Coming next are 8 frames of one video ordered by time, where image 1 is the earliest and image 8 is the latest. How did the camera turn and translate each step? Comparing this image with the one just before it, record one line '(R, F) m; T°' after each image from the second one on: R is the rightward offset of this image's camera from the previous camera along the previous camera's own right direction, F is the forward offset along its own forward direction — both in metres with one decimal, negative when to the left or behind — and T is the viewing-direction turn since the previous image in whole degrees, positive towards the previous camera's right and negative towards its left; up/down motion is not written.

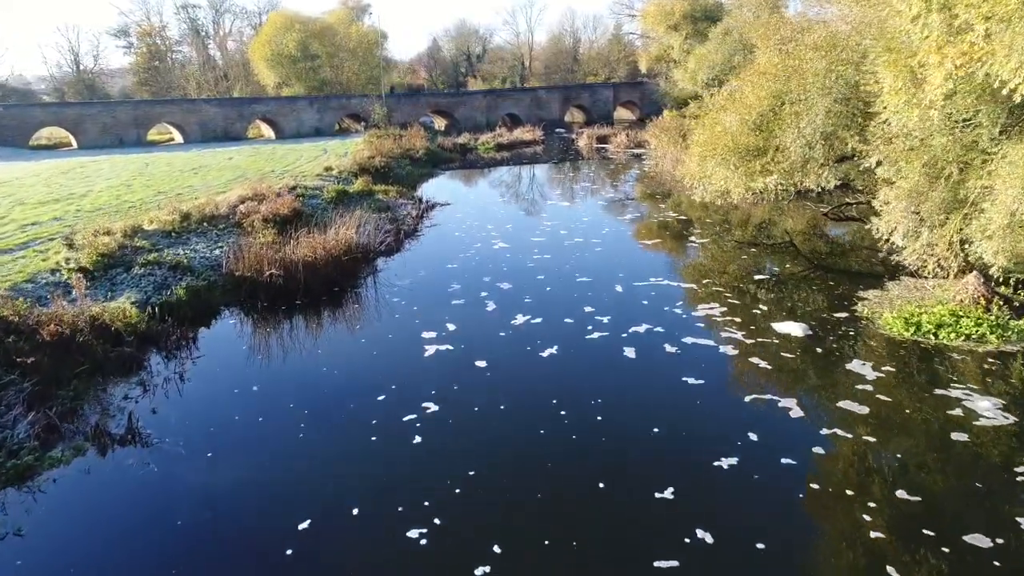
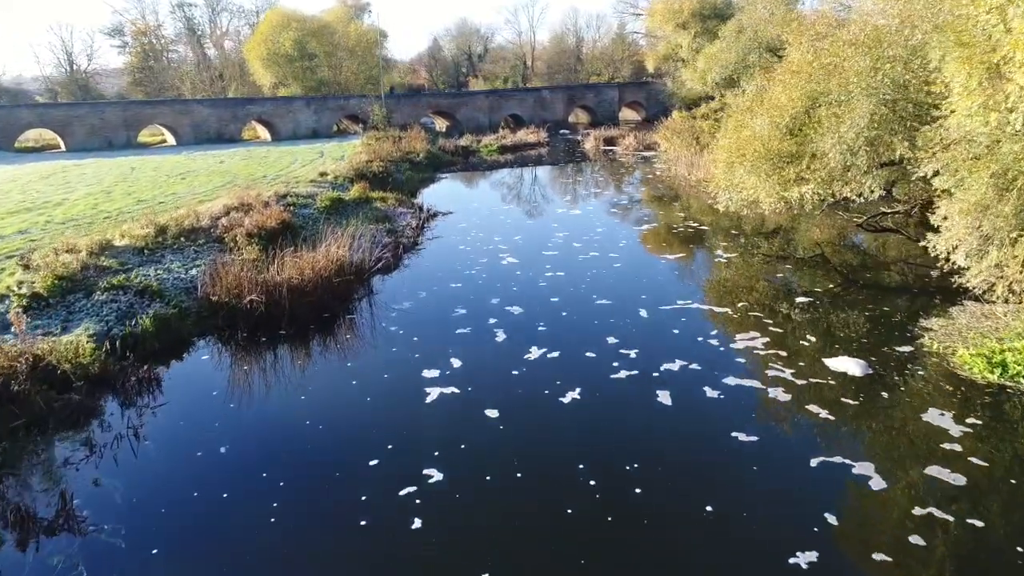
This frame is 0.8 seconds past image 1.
(-0.1, +1.2) m; 0°
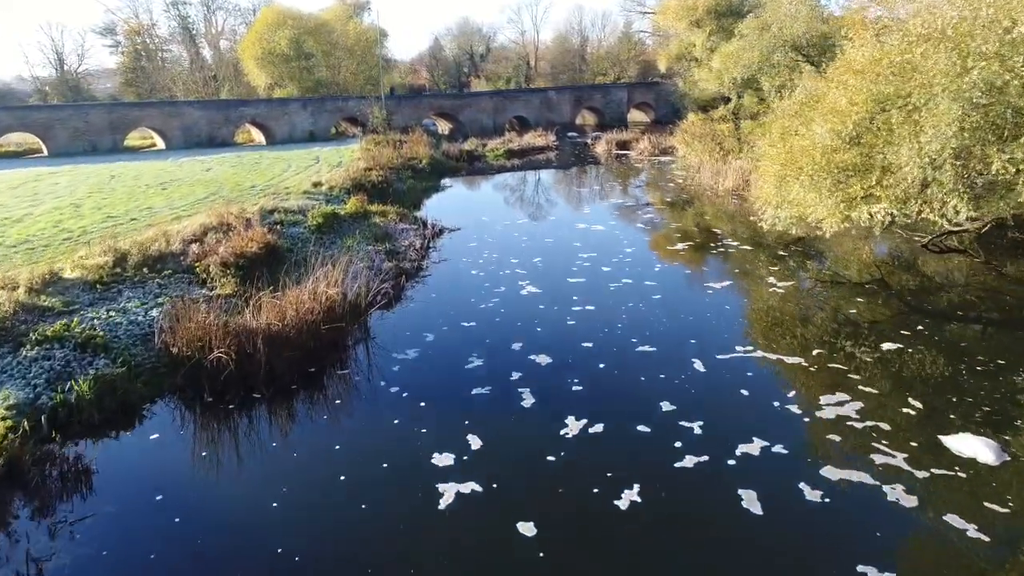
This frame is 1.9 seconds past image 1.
(-0.3, +1.7) m; 0°
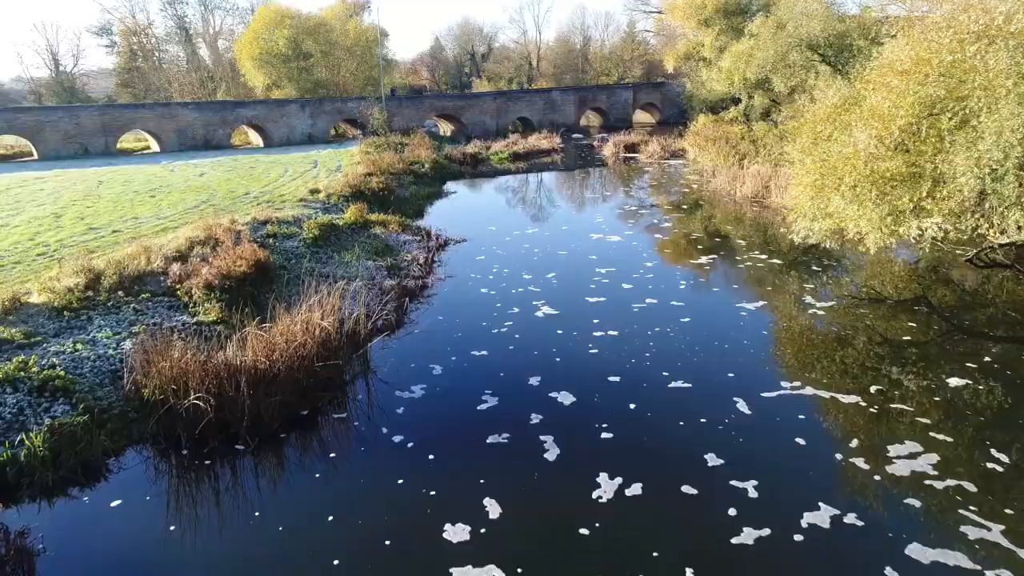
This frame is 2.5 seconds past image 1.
(-0.2, +0.9) m; 0°
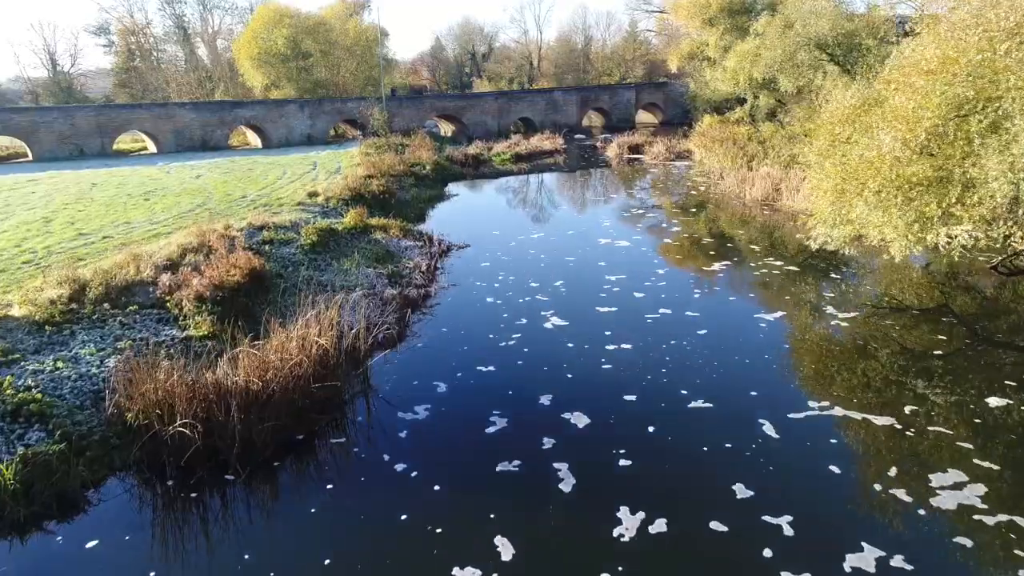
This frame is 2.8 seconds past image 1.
(-0.1, +0.4) m; 0°
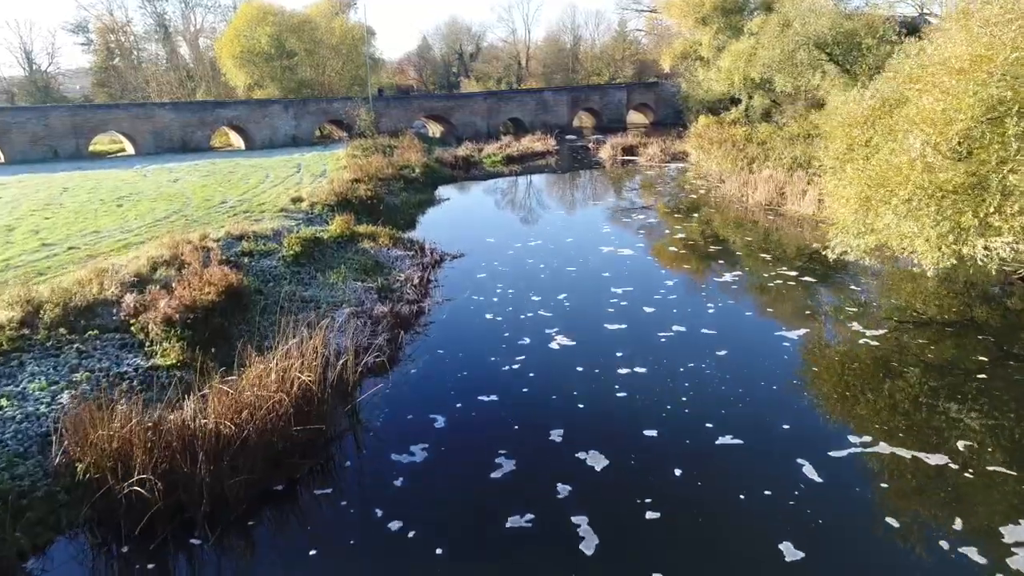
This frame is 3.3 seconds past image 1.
(-0.2, +0.8) m; +1°
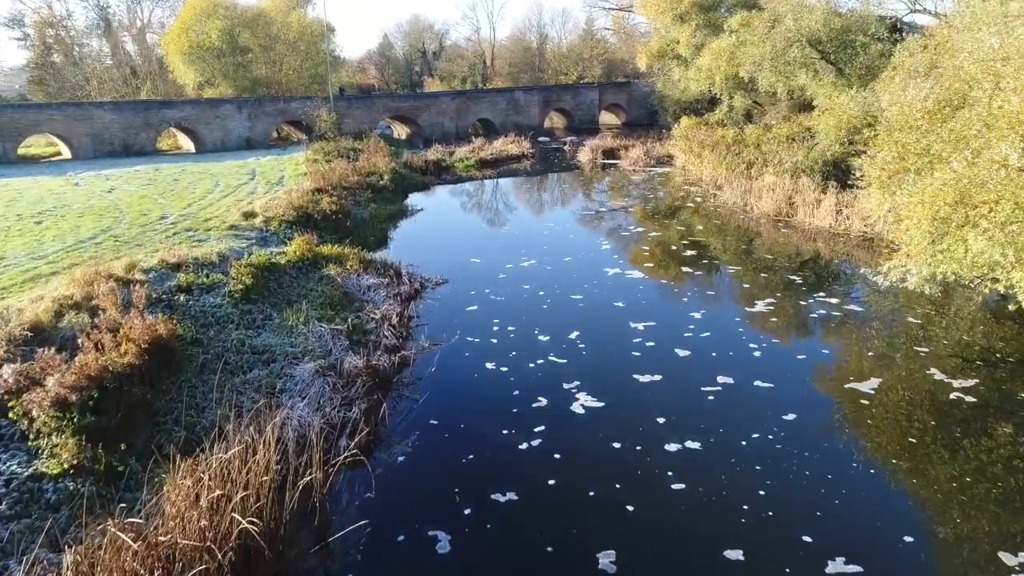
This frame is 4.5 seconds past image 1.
(-0.4, +1.8) m; +3°
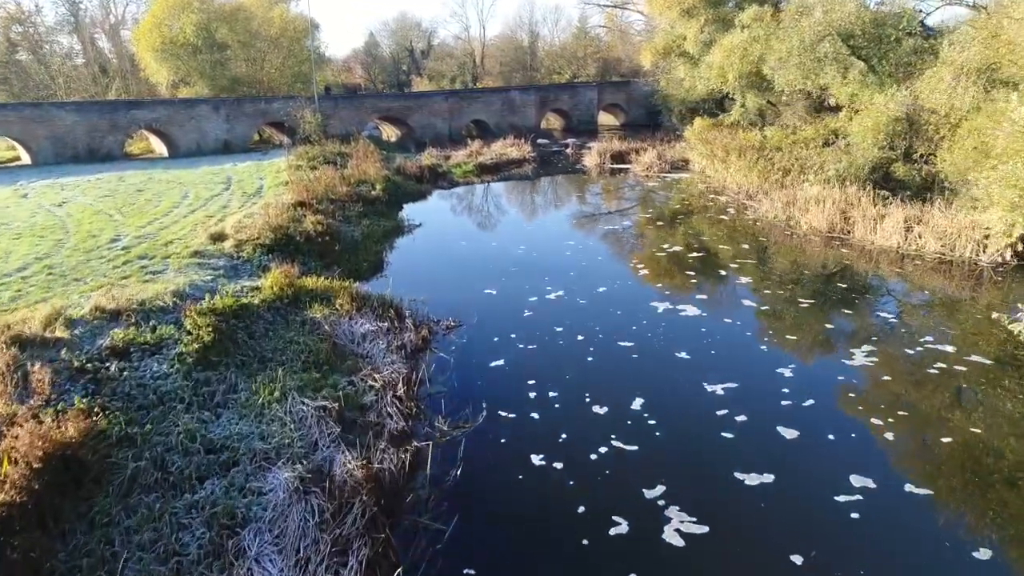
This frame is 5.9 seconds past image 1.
(-0.5, +2.0) m; +1°
